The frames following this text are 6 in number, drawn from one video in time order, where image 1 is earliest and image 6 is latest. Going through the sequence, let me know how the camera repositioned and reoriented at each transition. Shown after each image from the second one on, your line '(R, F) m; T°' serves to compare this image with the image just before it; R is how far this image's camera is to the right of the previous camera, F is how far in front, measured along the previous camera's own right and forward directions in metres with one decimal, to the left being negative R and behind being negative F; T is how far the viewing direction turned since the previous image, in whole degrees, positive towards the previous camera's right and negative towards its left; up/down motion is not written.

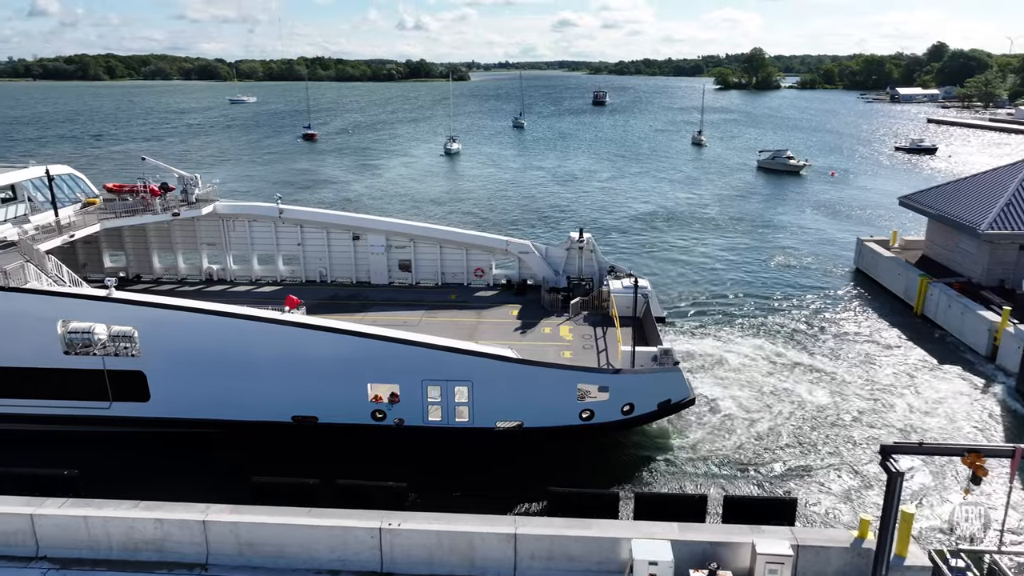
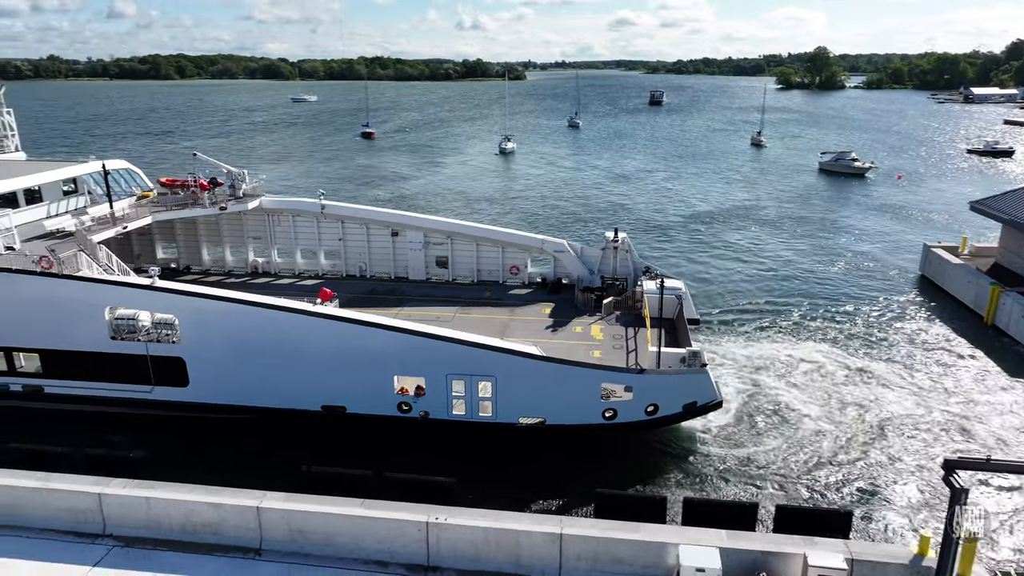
(+0.6, -0.1) m; -4°
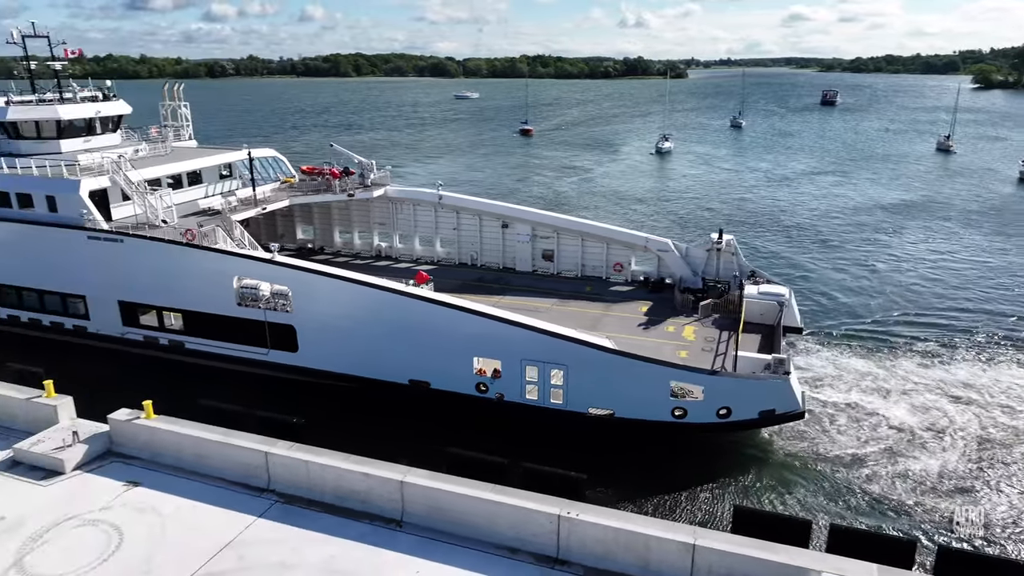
(+1.6, -0.4) m; -12°
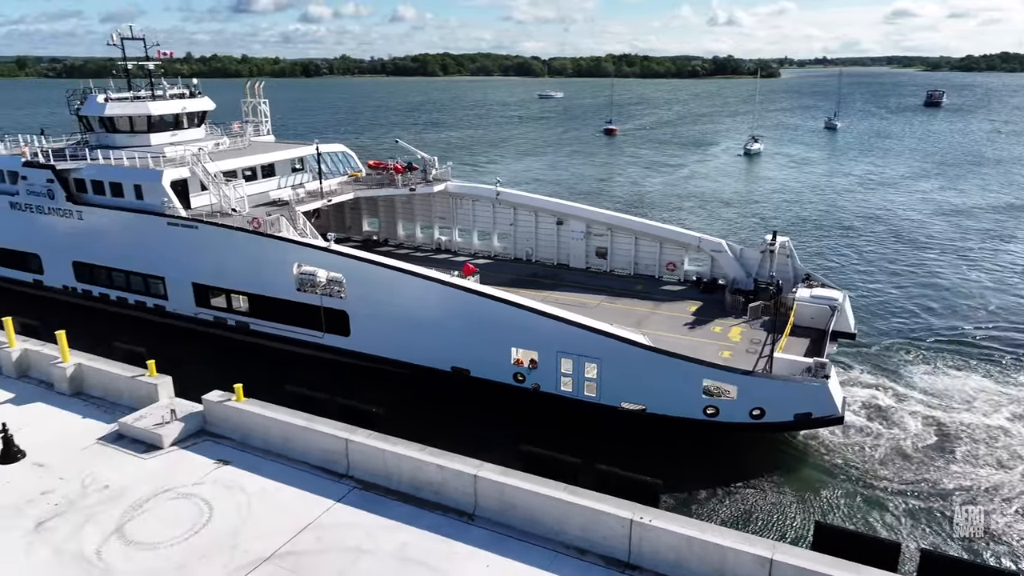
(+0.9, -0.4) m; -6°
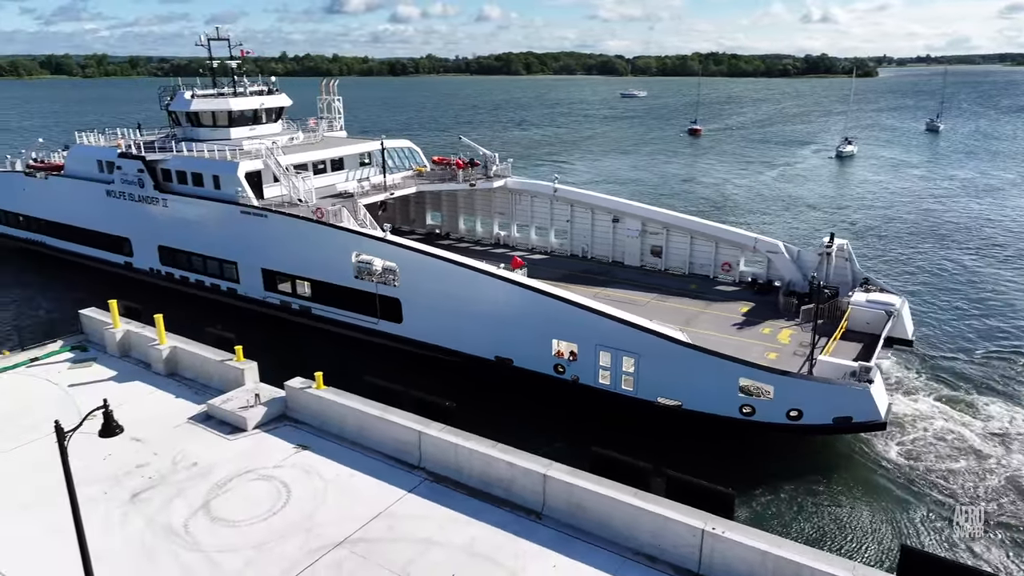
(+0.8, -0.4) m; -6°
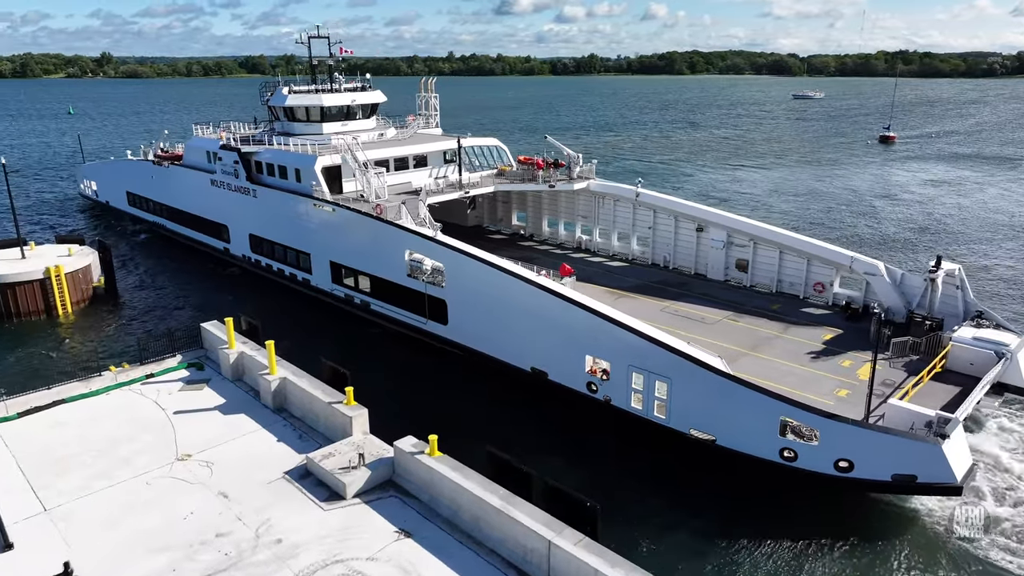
(+2.6, +1.1) m; -12°
